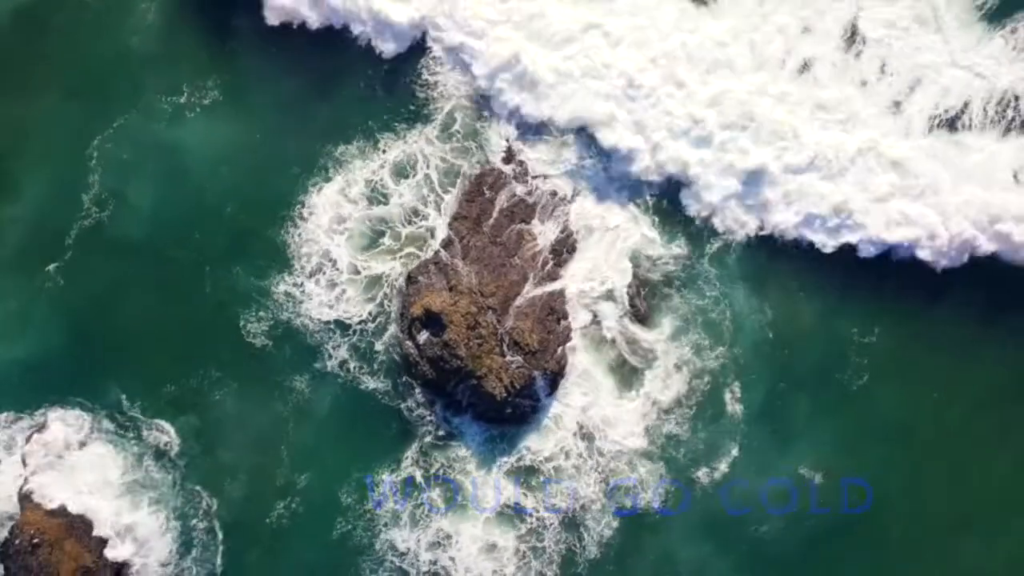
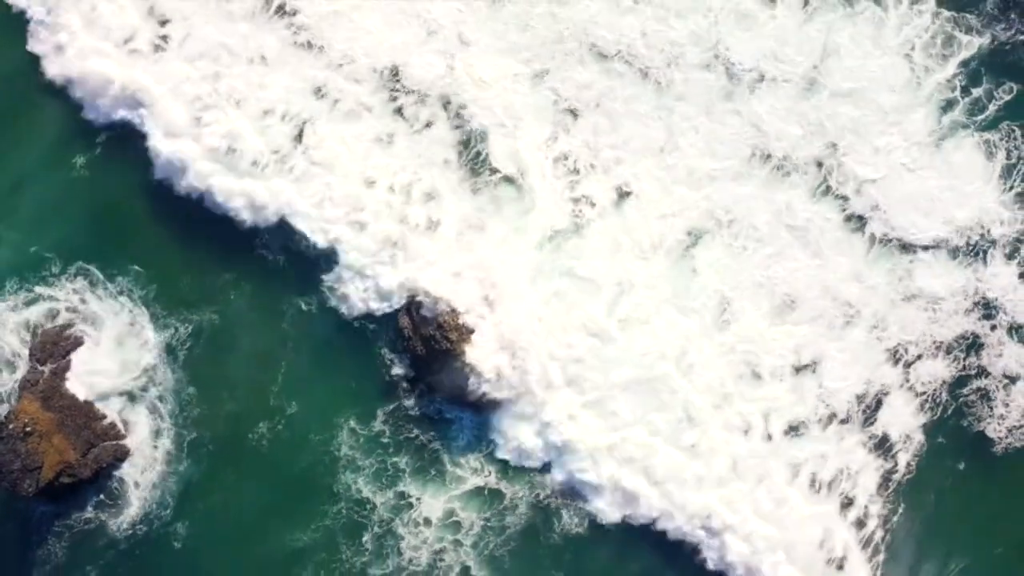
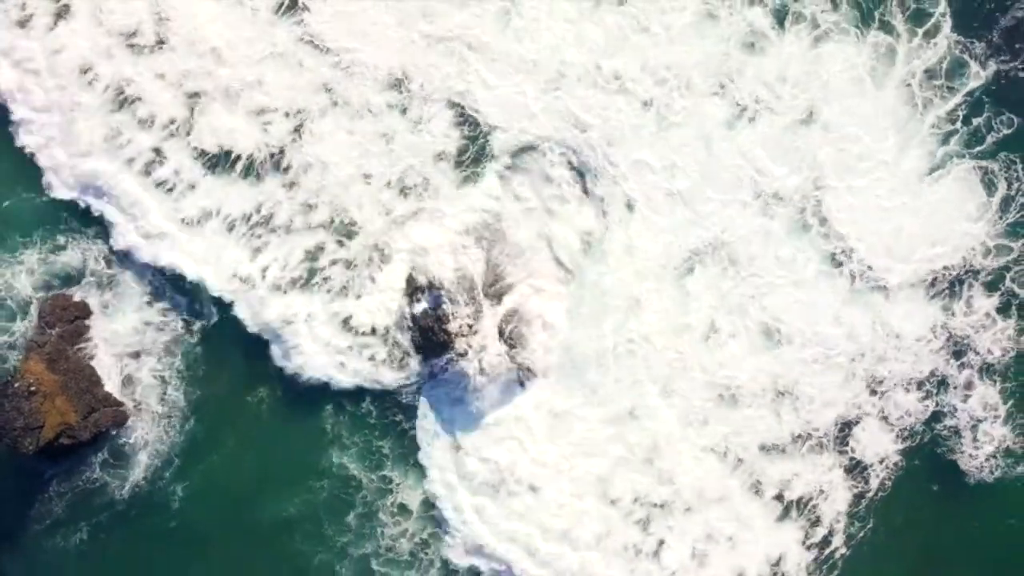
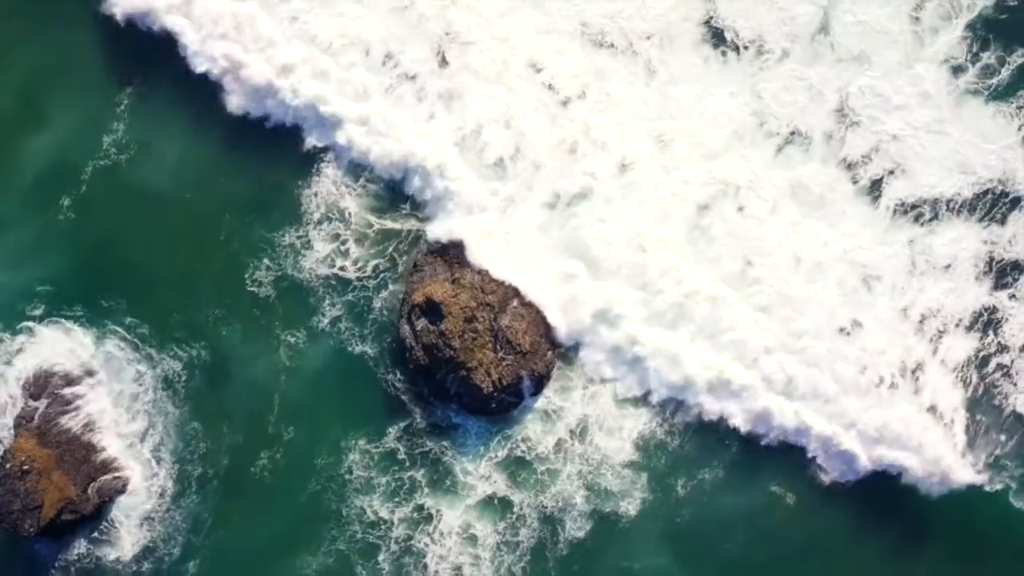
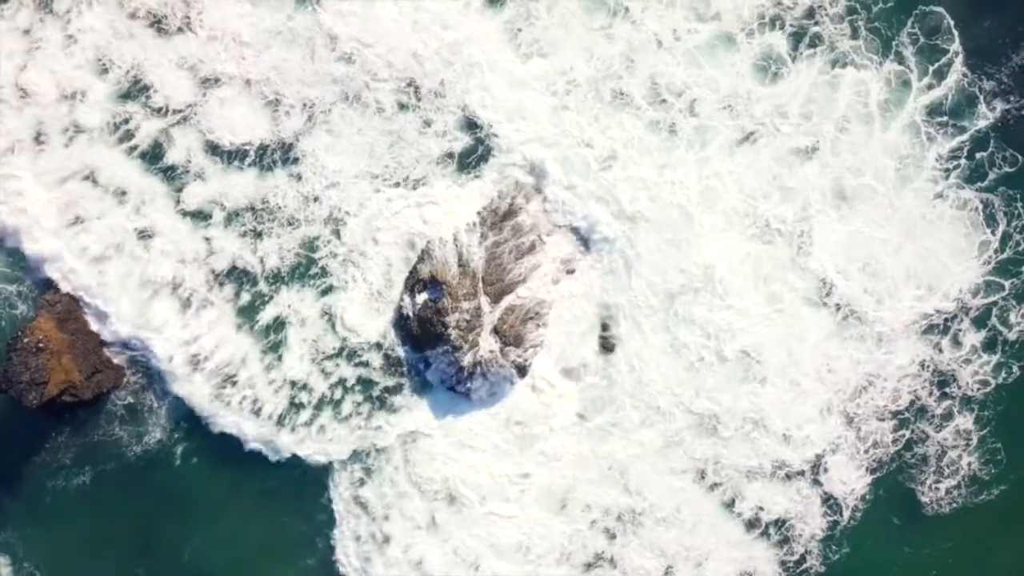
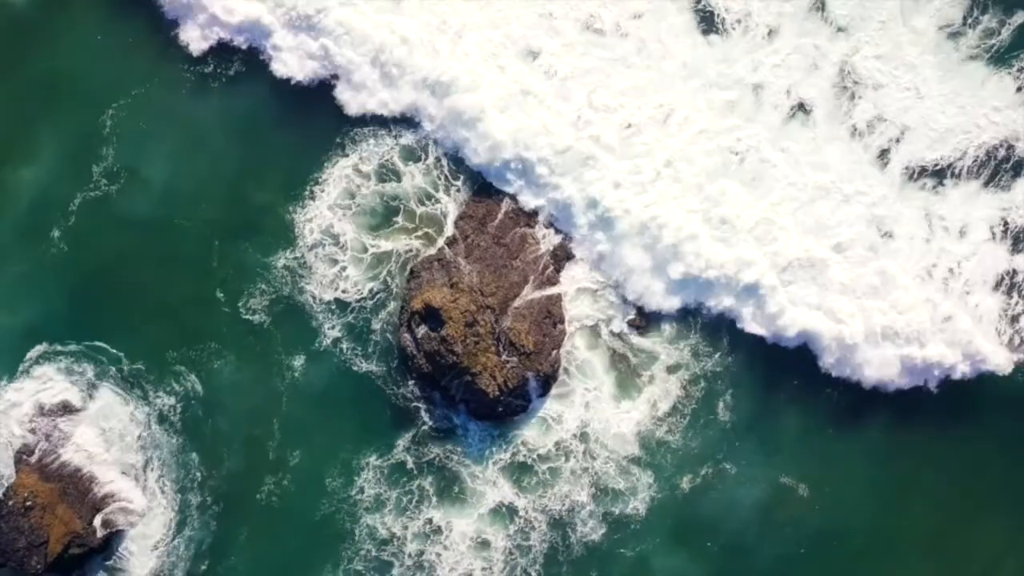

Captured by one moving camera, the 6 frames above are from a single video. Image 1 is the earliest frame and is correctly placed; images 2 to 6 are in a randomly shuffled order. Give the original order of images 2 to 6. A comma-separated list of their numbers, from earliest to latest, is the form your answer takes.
6, 4, 2, 3, 5
